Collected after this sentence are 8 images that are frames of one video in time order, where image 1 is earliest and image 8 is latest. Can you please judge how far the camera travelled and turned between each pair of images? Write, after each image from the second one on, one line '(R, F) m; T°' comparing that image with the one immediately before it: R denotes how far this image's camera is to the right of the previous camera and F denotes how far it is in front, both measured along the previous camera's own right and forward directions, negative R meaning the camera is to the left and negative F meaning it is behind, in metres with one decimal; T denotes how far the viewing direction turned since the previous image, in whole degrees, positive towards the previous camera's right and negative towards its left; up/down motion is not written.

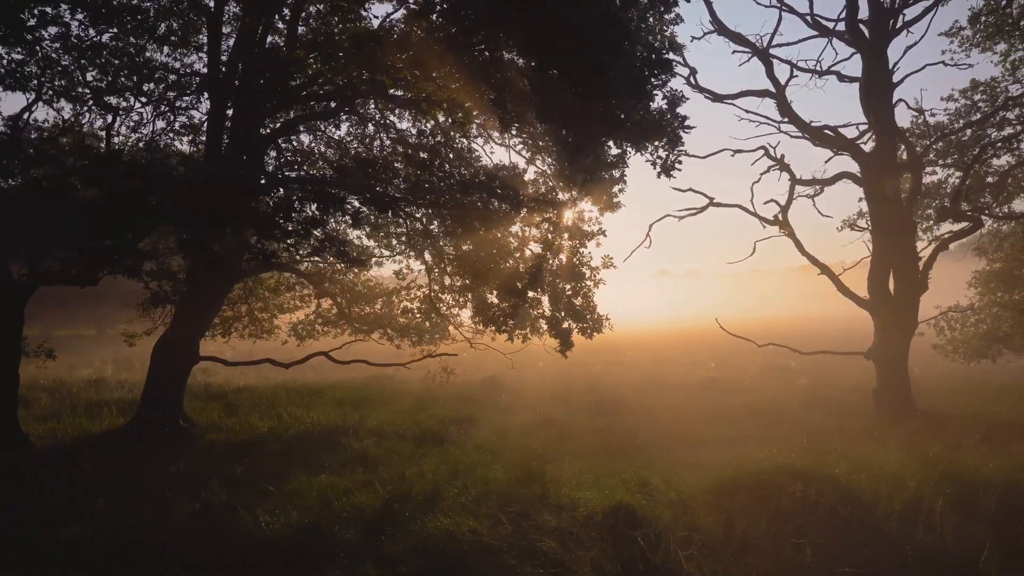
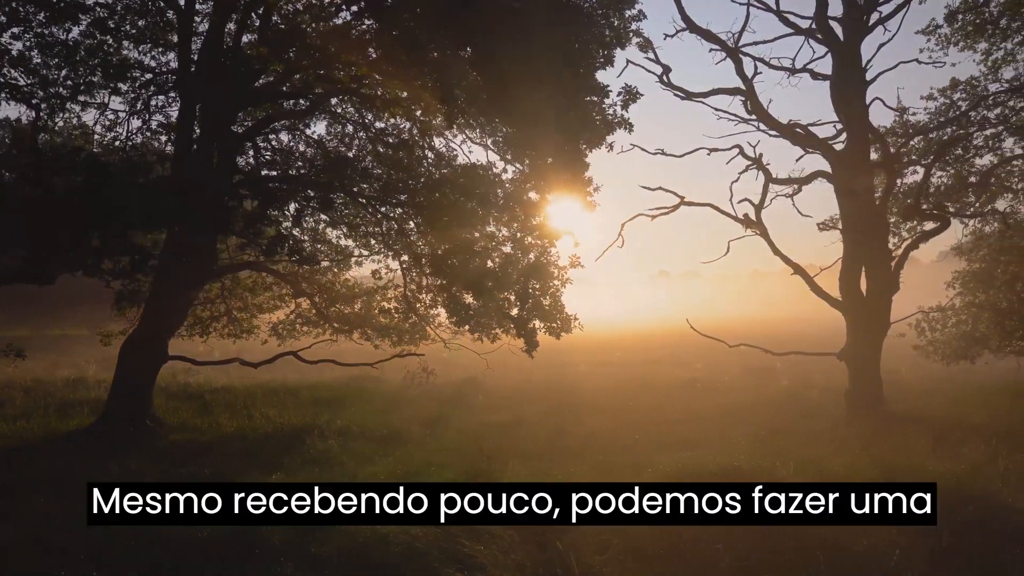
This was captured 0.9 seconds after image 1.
(+0.3, +0.1) m; 0°
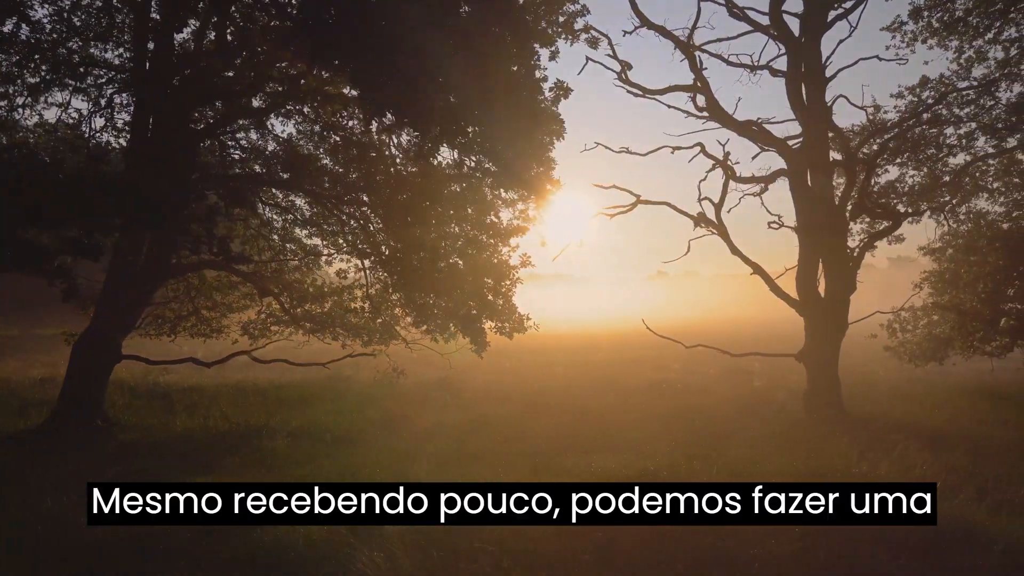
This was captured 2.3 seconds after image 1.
(+0.4, +0.1) m; 0°
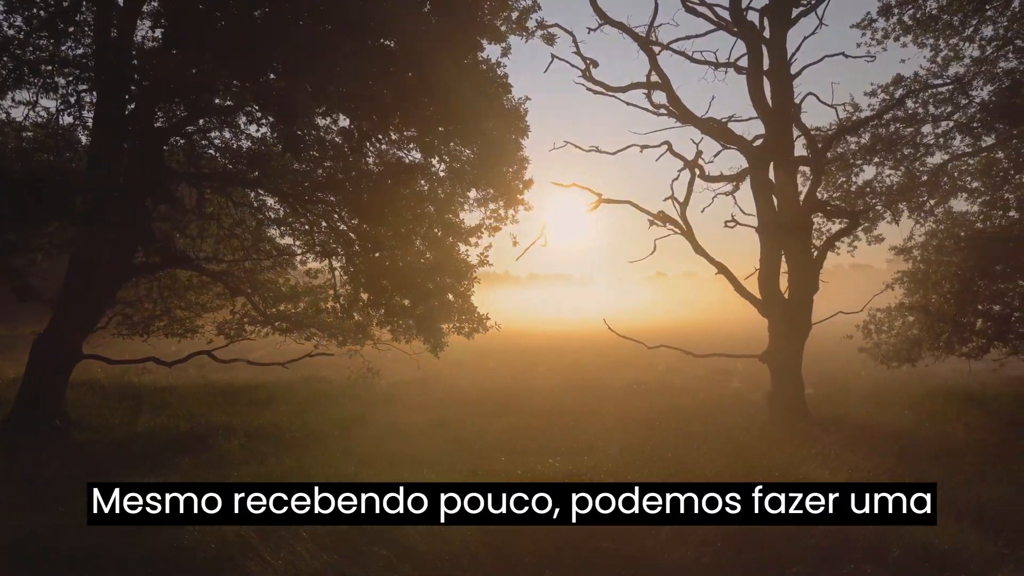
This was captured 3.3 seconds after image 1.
(+0.4, +0.1) m; 0°
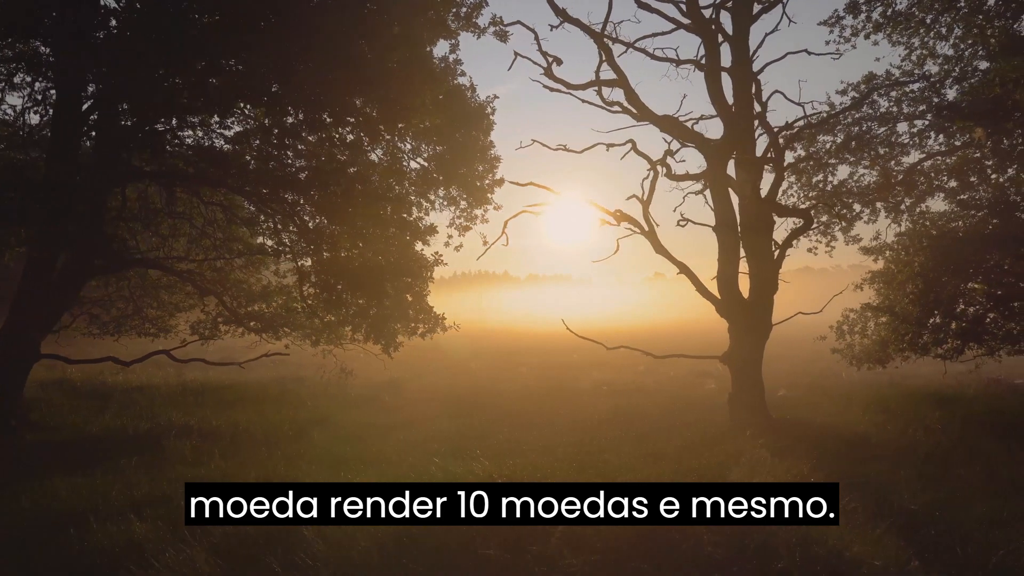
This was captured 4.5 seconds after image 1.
(+0.4, +0.1) m; 0°
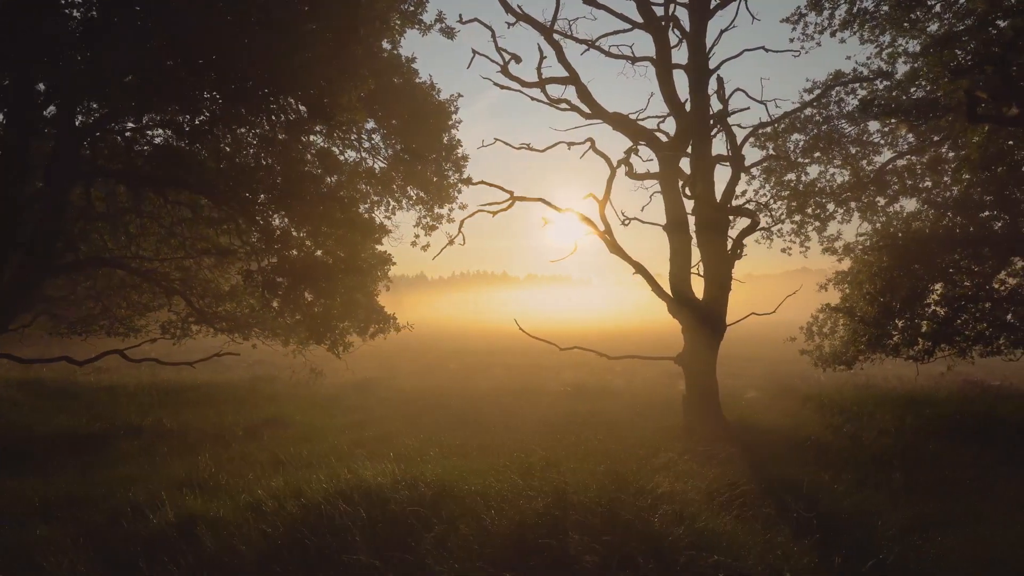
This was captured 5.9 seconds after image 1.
(+0.4, +0.1) m; 0°
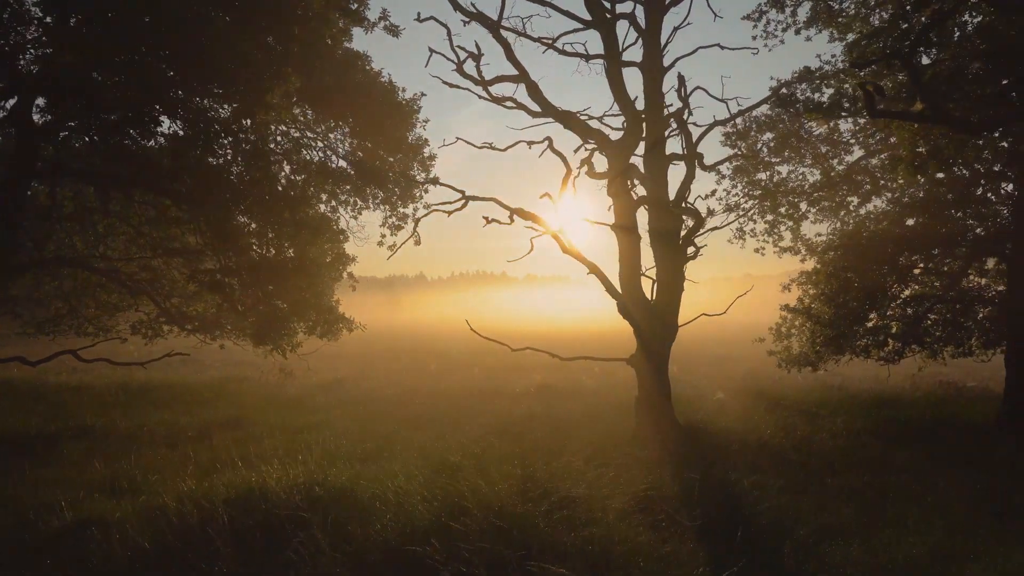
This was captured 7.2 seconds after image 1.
(+0.4, +0.1) m; 0°
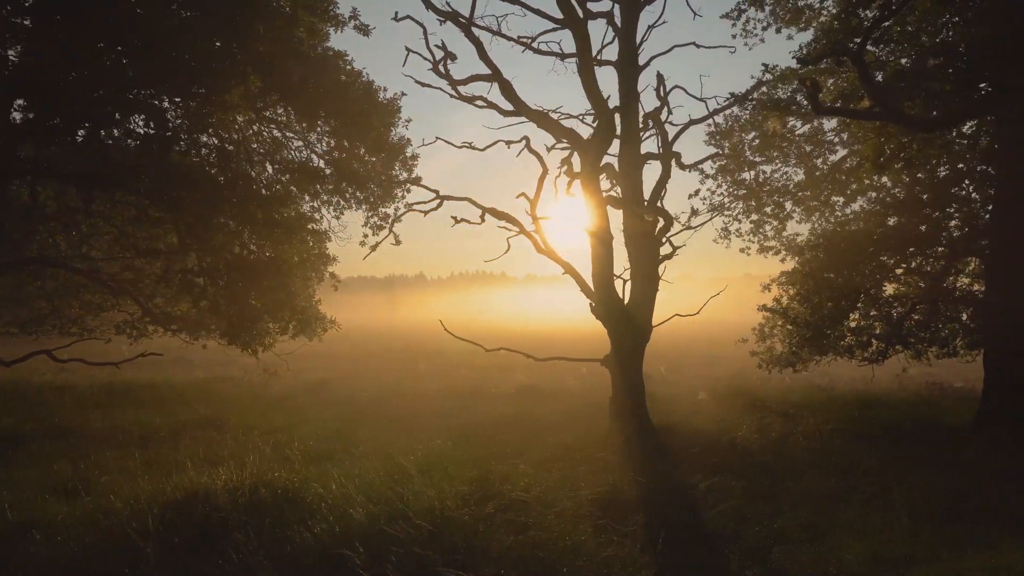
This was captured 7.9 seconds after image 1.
(+0.2, 0.0) m; 0°
